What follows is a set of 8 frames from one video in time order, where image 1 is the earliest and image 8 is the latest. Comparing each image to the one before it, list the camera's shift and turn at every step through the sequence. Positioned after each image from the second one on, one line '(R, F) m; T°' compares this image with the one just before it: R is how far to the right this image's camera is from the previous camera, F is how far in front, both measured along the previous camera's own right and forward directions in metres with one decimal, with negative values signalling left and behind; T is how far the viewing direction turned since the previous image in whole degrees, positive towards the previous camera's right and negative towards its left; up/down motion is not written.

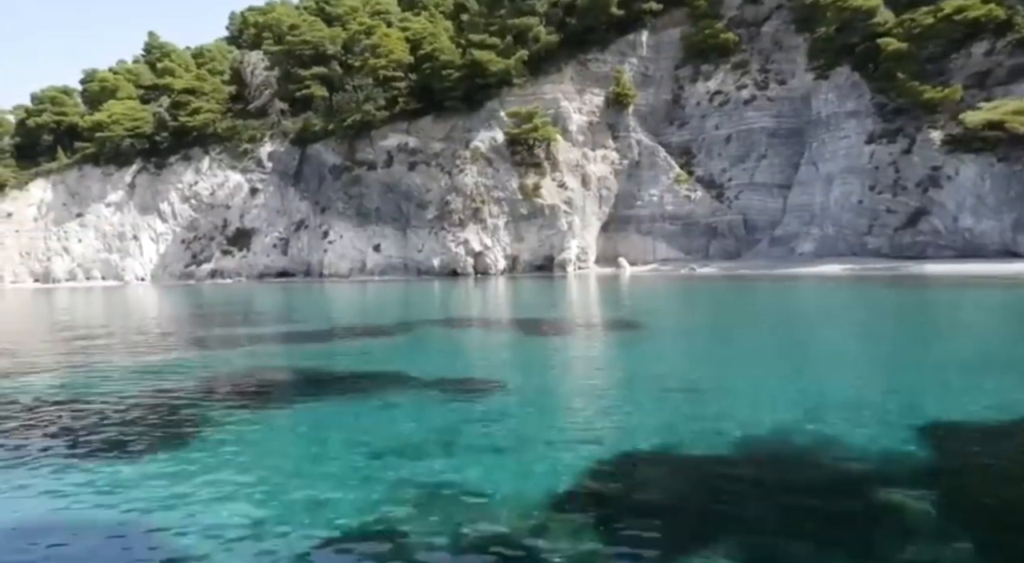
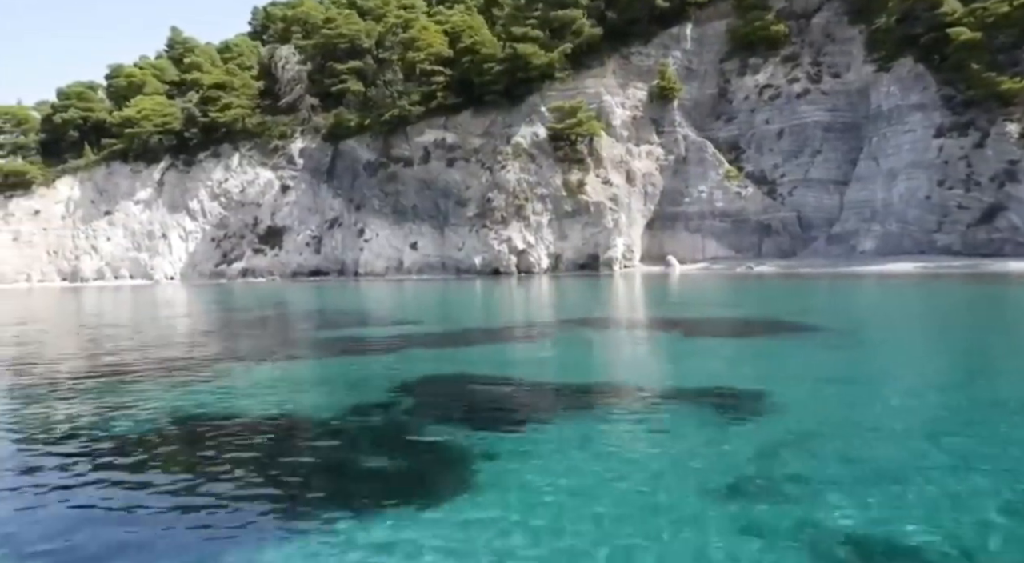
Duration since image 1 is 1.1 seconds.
(-2.0, +1.0) m; 0°
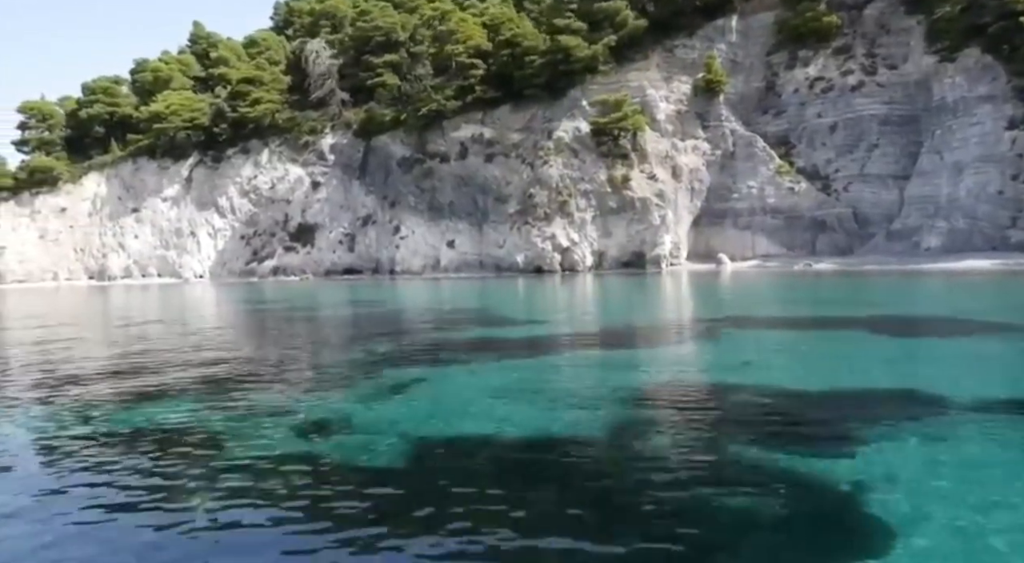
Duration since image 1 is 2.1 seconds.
(-1.9, +1.0) m; 0°
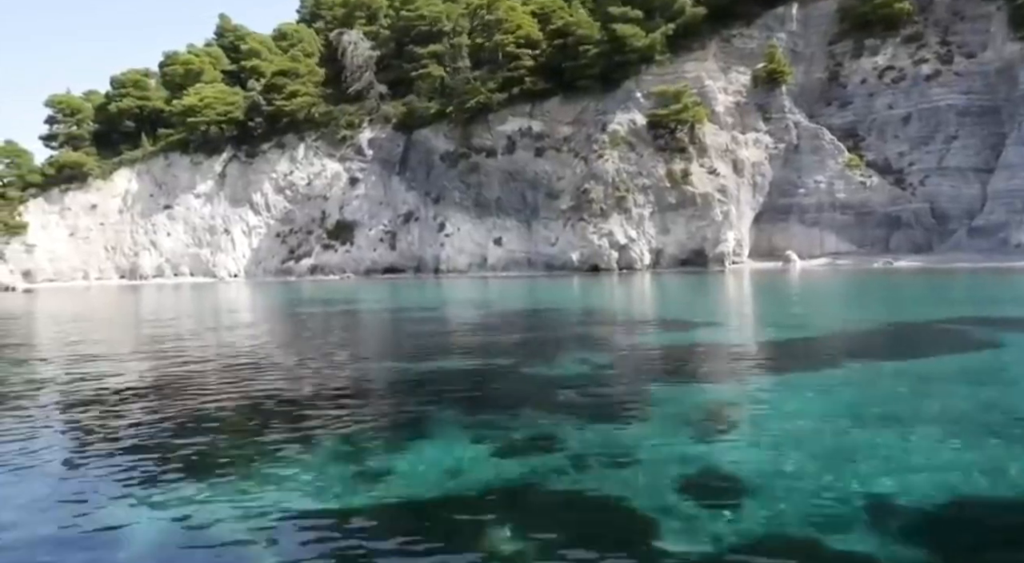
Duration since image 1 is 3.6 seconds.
(-2.4, +1.6) m; 0°
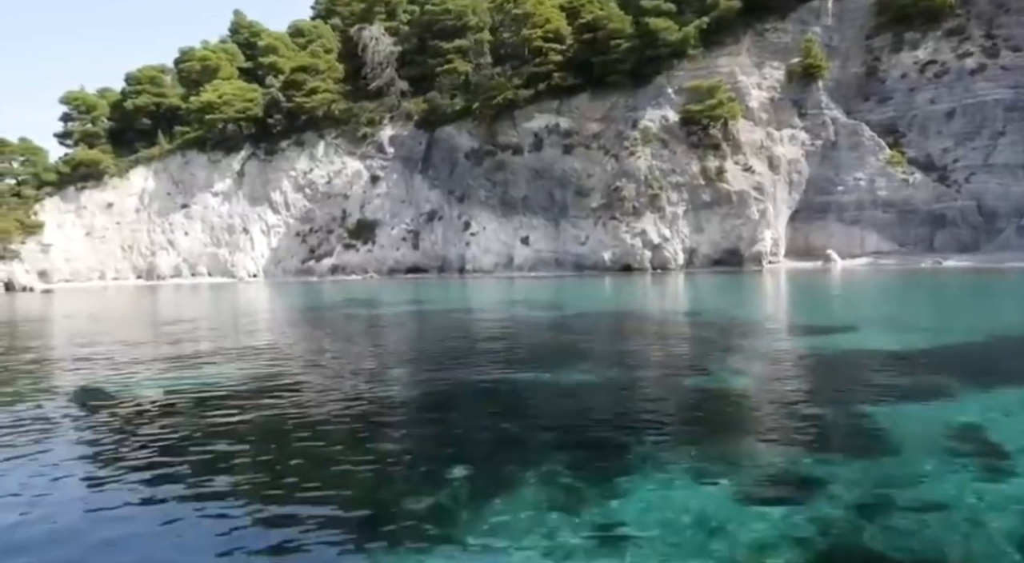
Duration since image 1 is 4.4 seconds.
(-1.3, +1.0) m; 0°
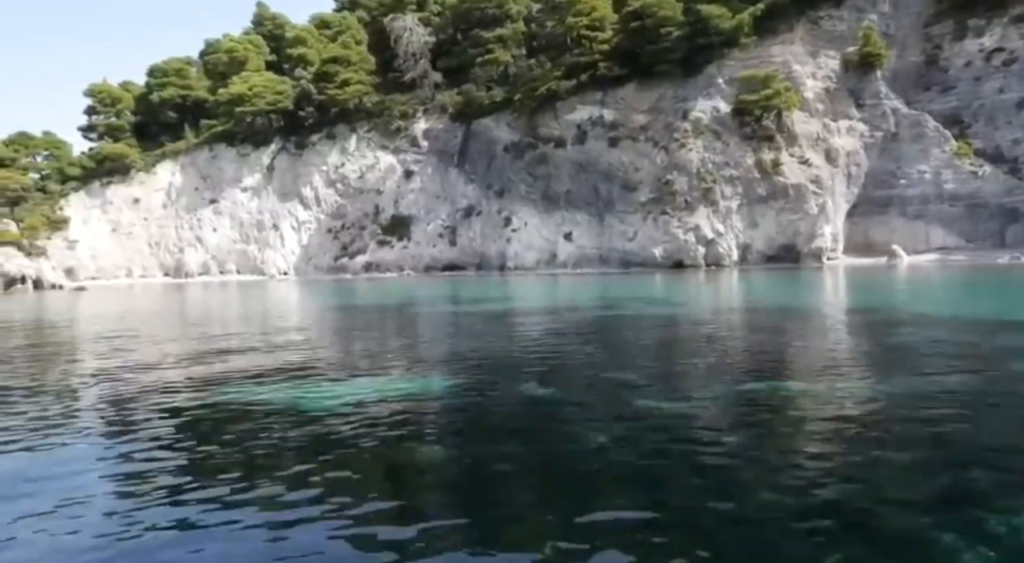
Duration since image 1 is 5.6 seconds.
(-1.9, +1.4) m; 0°
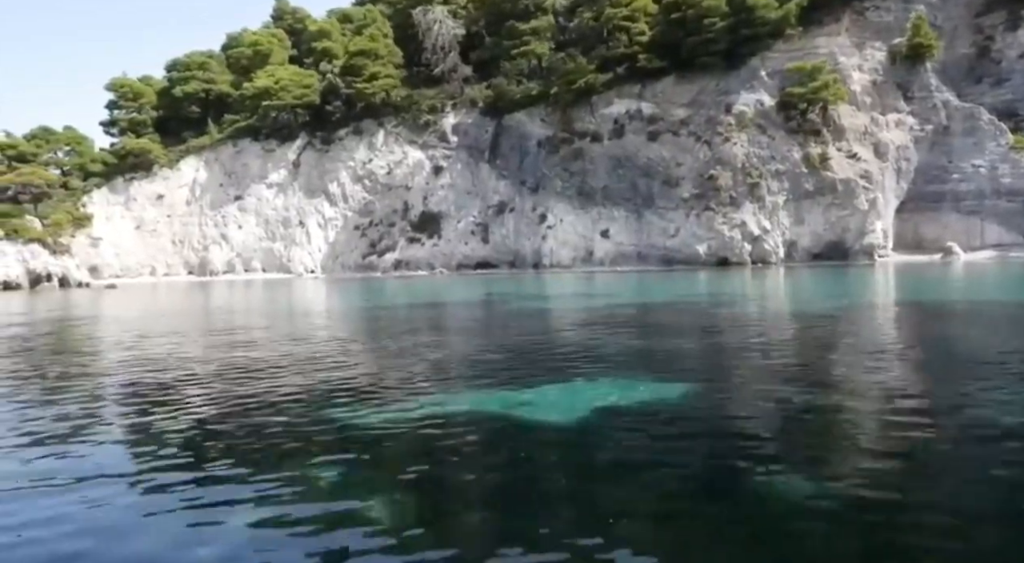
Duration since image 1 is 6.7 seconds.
(-1.6, +1.0) m; 0°
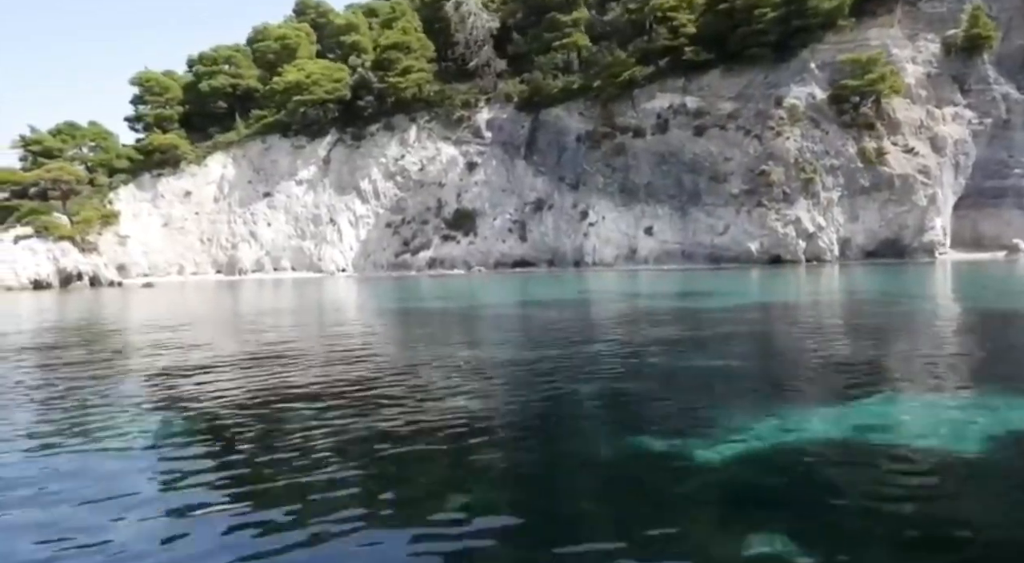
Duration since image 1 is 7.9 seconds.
(-1.9, +1.1) m; 0°
